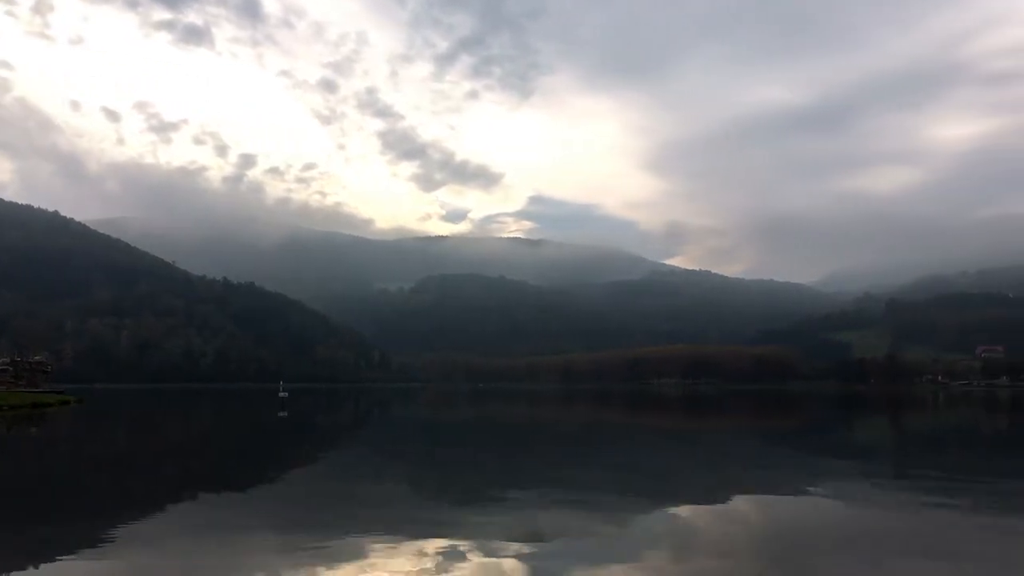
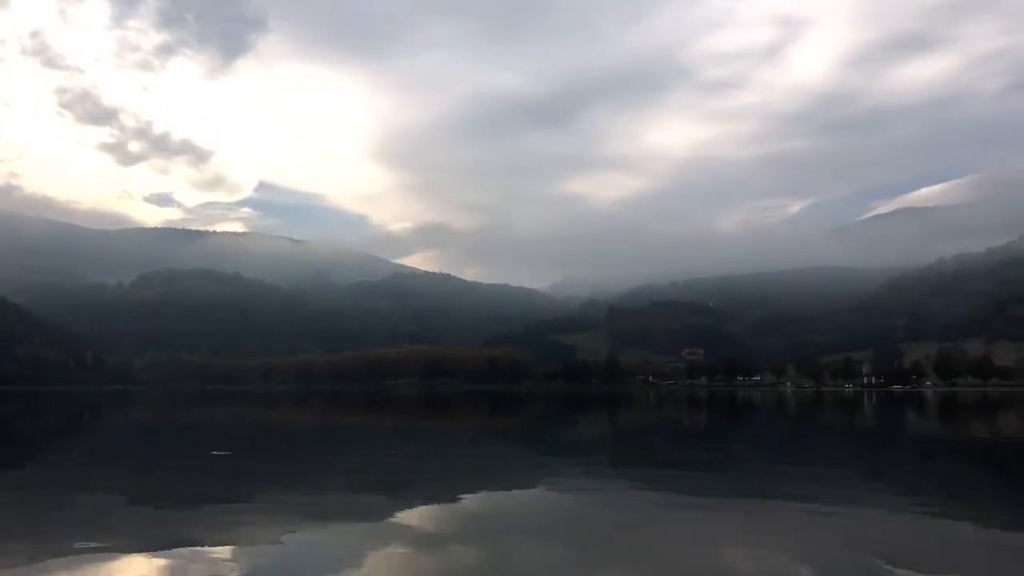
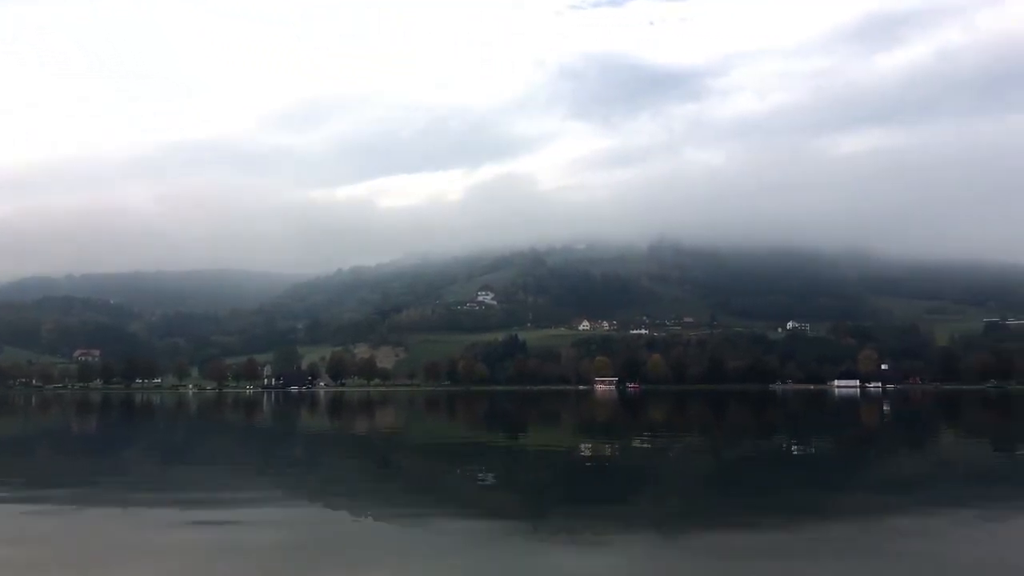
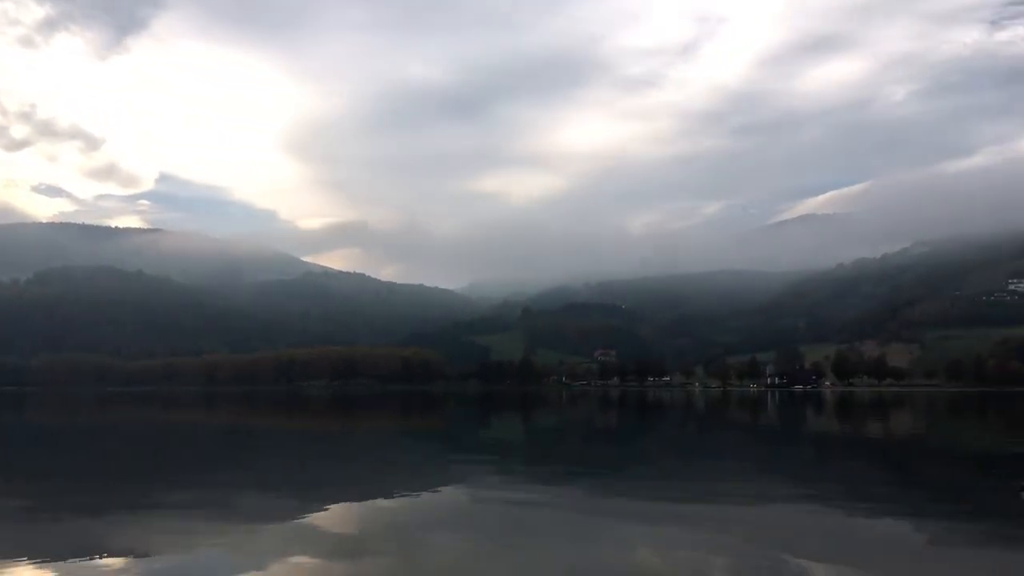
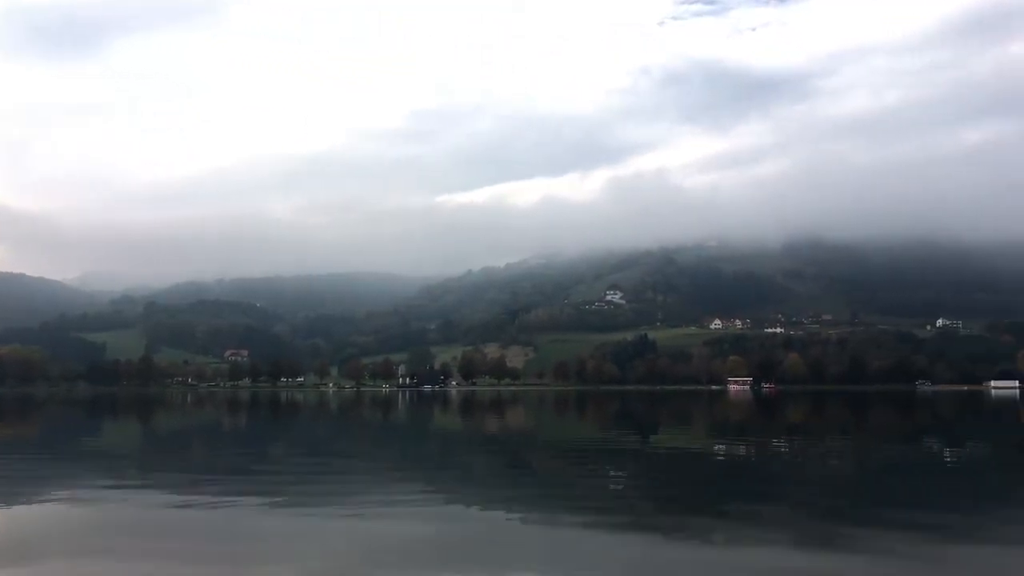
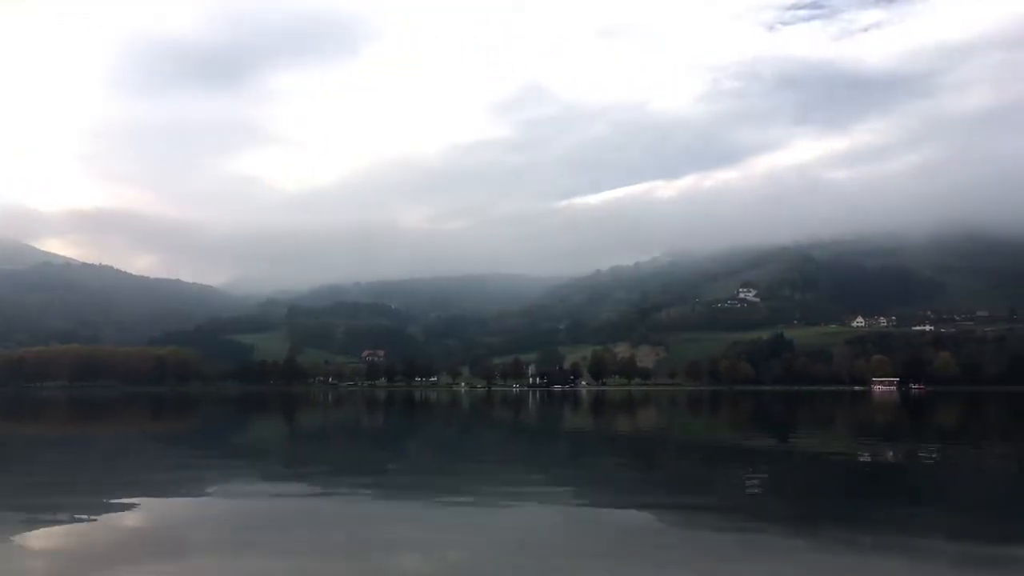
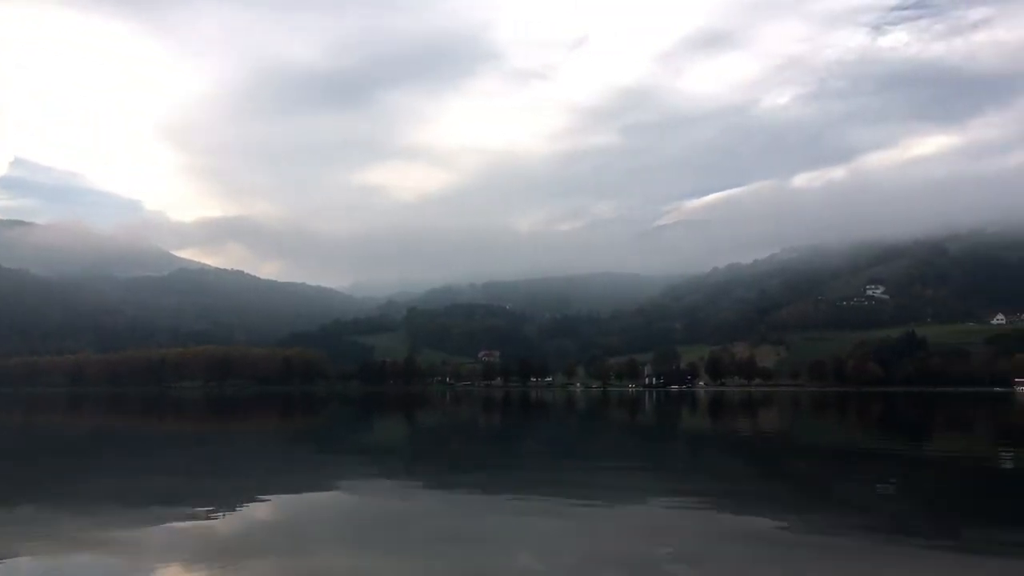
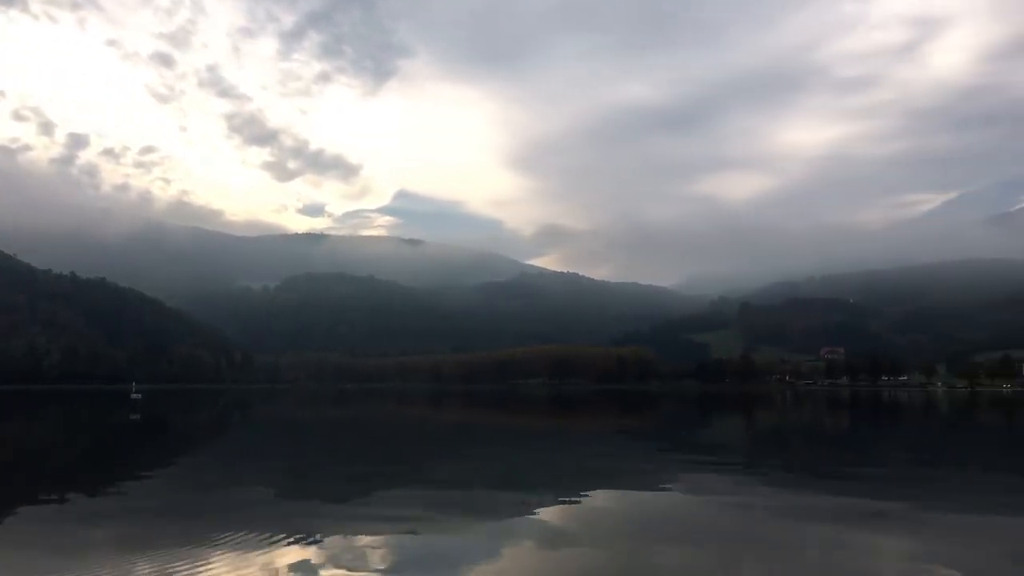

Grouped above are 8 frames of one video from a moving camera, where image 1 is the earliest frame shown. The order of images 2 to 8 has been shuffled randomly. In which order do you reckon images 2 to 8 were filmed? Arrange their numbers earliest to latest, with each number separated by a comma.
8, 2, 4, 7, 6, 5, 3
